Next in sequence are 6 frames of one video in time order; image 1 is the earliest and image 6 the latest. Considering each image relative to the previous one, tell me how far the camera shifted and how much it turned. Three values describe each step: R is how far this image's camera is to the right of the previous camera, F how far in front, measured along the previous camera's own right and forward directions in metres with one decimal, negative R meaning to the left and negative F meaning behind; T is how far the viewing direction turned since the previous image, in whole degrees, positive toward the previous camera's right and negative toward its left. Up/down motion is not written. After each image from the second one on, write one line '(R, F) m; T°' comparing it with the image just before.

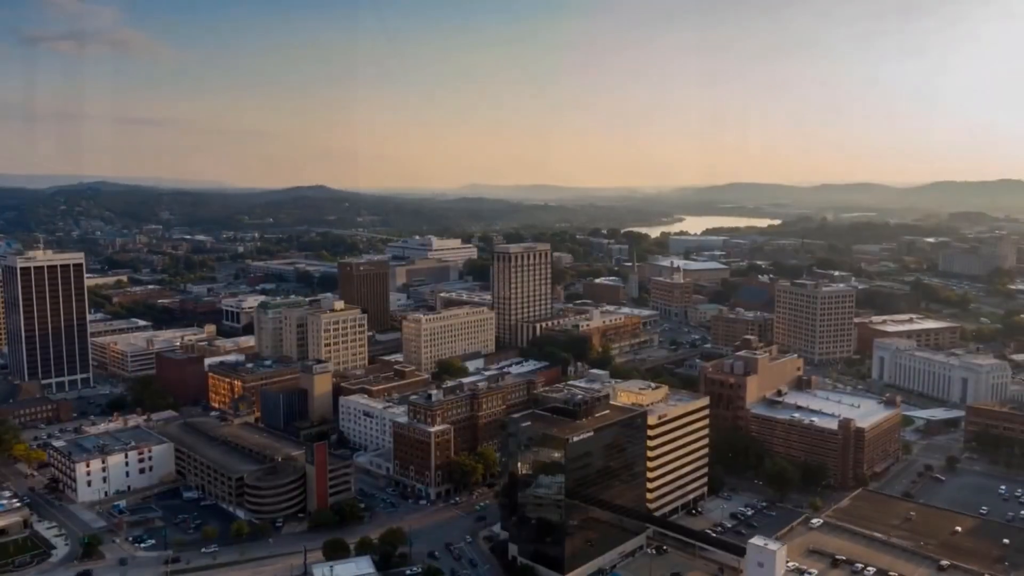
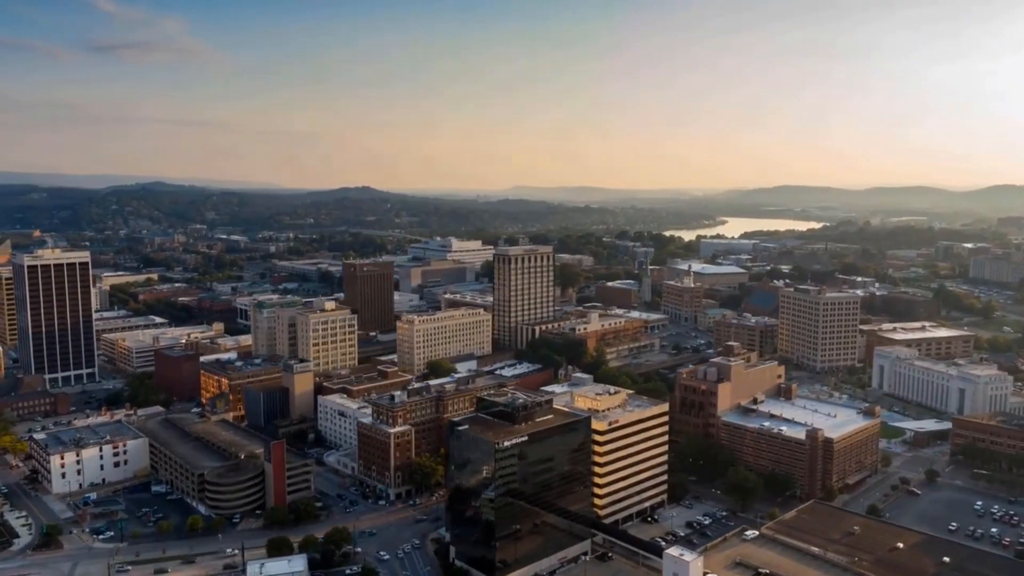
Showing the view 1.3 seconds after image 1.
(+3.8, +0.2) m; -3°
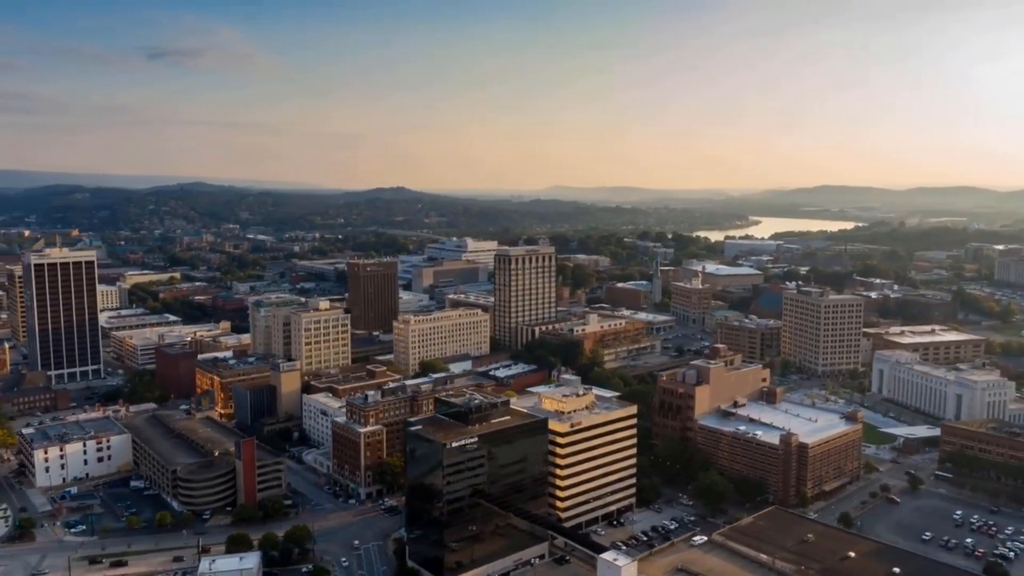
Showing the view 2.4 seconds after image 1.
(+2.9, +0.1) m; -3°
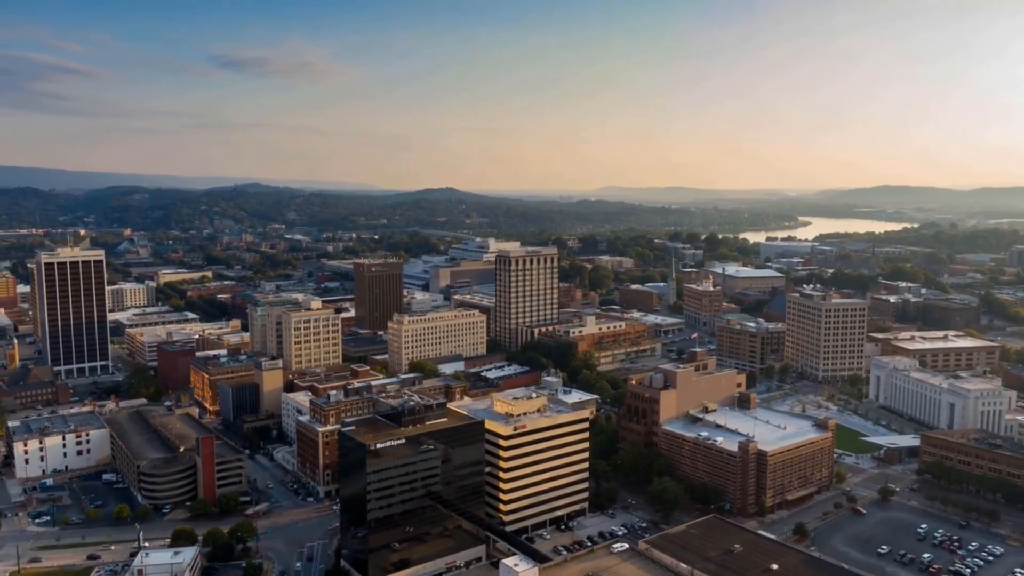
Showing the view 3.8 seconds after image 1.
(+4.2, +0.3) m; -4°
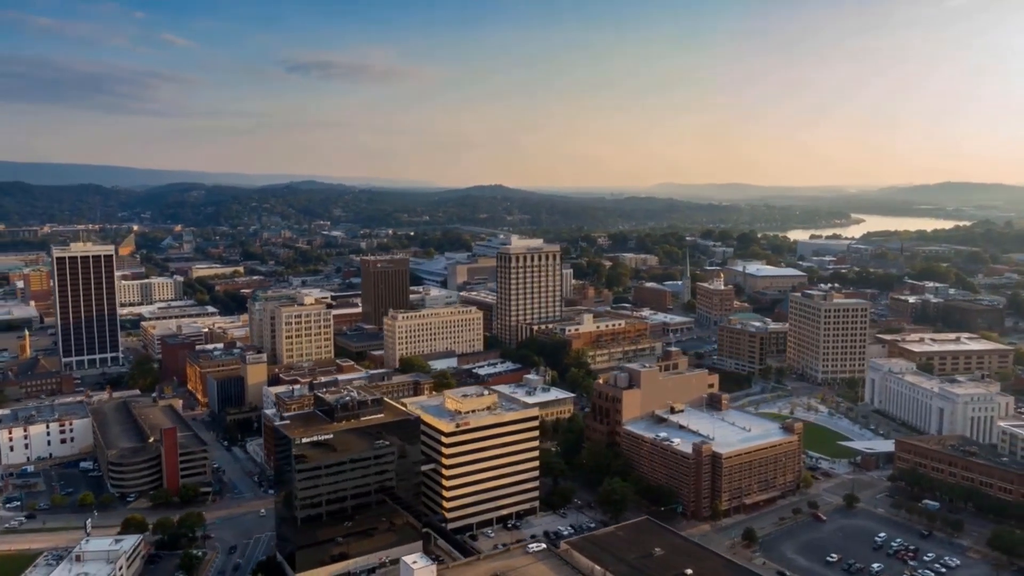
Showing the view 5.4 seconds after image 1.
(+4.2, +0.3) m; -4°
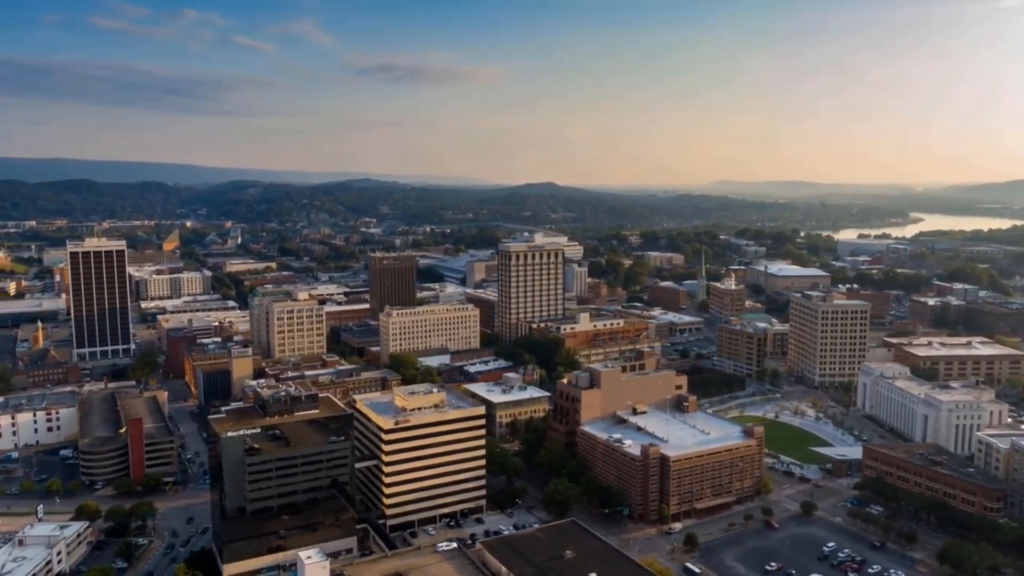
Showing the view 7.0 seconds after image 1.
(+4.4, +0.3) m; -4°
